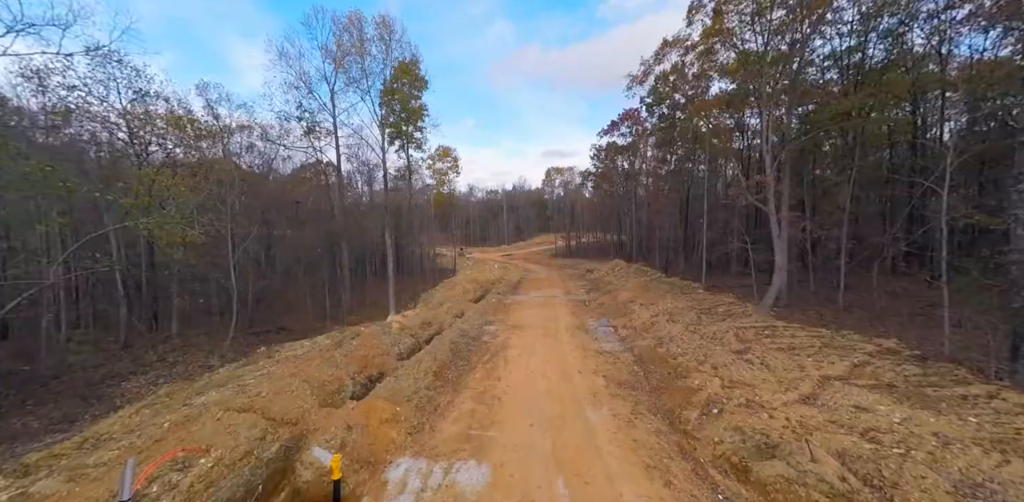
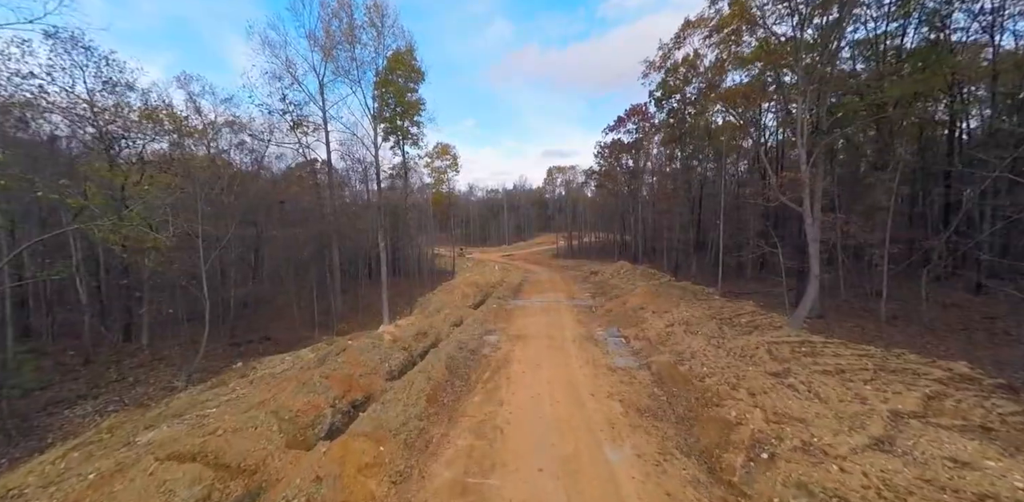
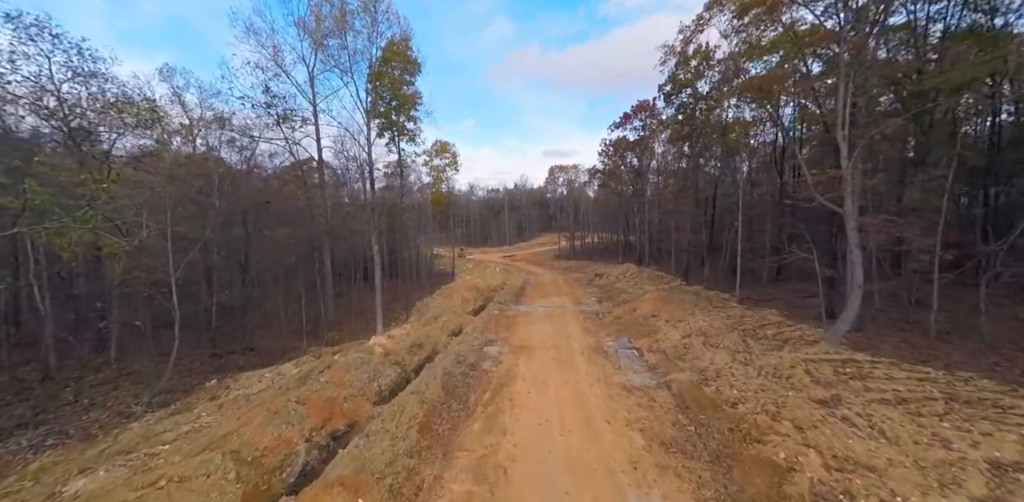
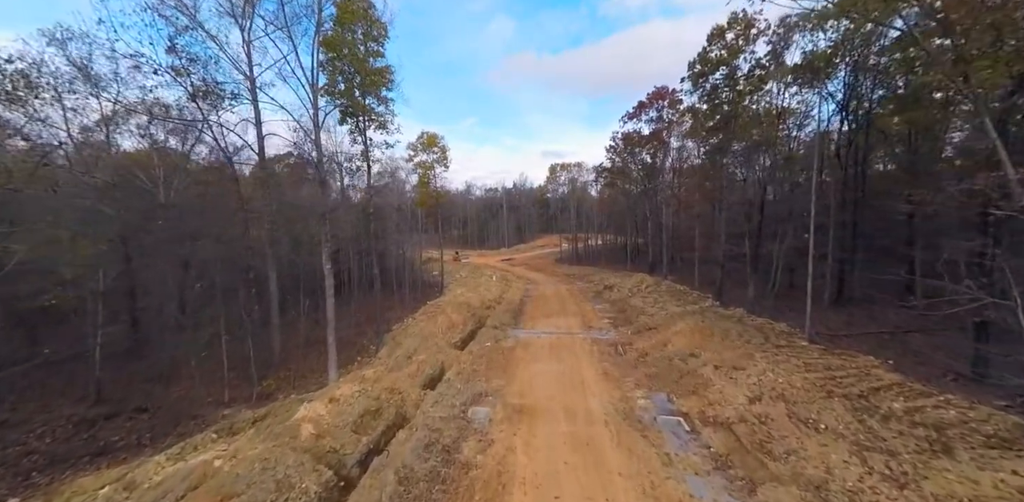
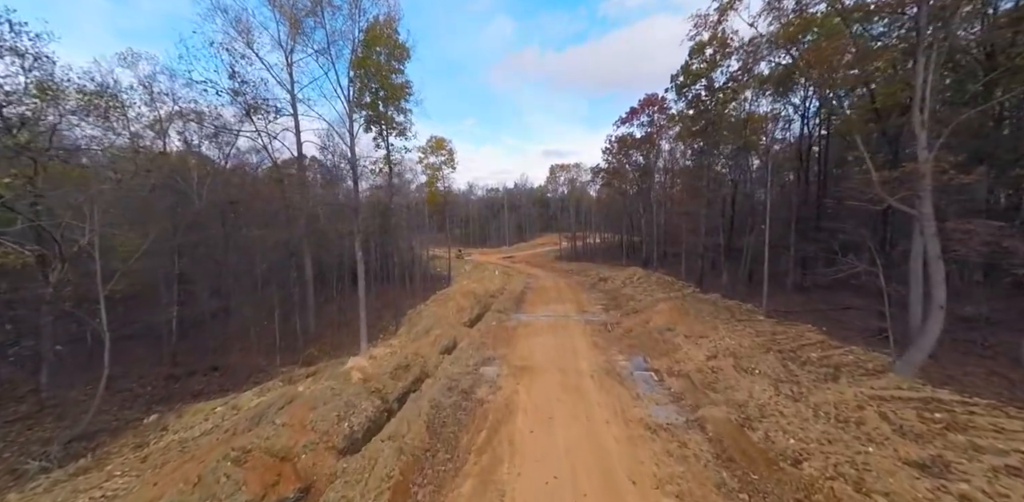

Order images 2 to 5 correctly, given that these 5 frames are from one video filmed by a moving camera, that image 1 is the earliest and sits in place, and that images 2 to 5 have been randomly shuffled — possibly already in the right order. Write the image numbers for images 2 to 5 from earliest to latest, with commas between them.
2, 3, 5, 4
